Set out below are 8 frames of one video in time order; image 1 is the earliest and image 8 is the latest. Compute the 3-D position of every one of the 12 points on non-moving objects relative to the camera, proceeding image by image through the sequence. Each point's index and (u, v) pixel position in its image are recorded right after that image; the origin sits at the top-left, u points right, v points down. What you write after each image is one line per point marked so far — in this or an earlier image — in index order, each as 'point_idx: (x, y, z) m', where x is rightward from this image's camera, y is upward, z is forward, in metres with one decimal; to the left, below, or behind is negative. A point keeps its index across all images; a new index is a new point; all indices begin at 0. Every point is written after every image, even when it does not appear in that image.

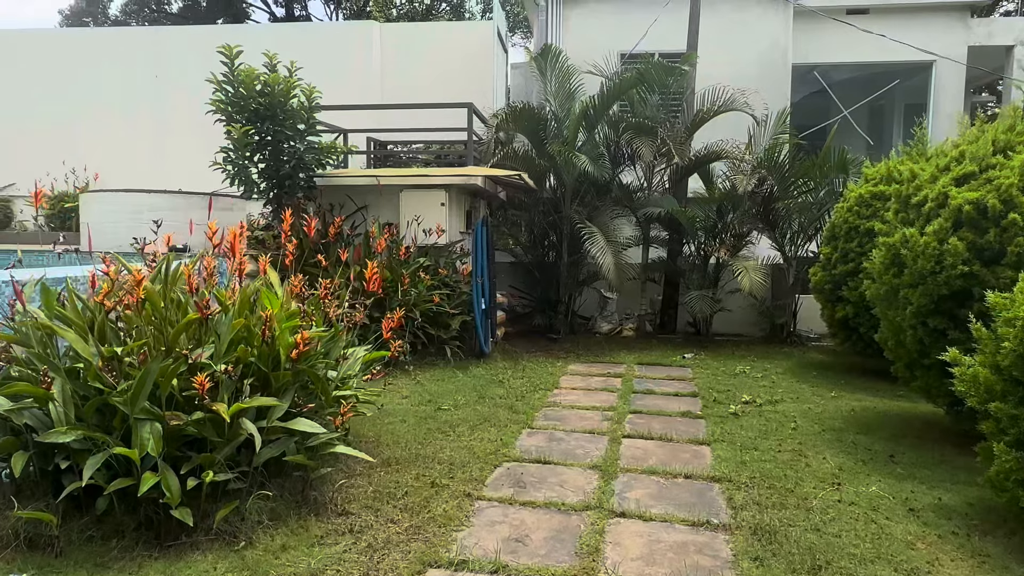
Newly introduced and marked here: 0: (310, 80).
0: (-2.7, +2.8, +9.1) m
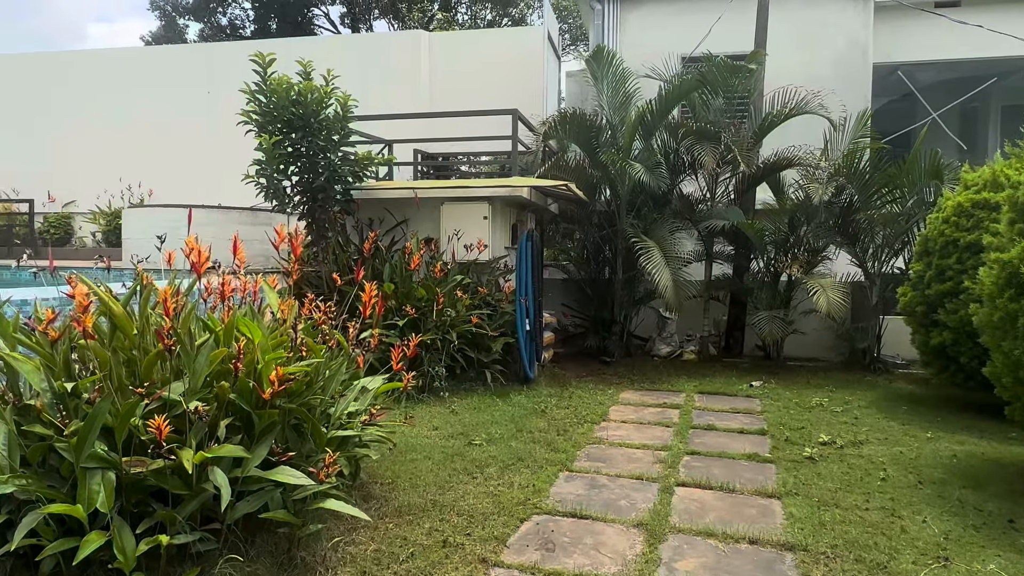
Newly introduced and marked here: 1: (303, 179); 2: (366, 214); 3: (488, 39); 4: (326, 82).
0: (-2.0, +2.6, +8.9) m
1: (-1.8, +0.9, +5.8) m
2: (-1.4, +0.7, +6.7) m
3: (-0.3, +3.2, +8.6) m
4: (-1.6, +1.8, +6.0) m
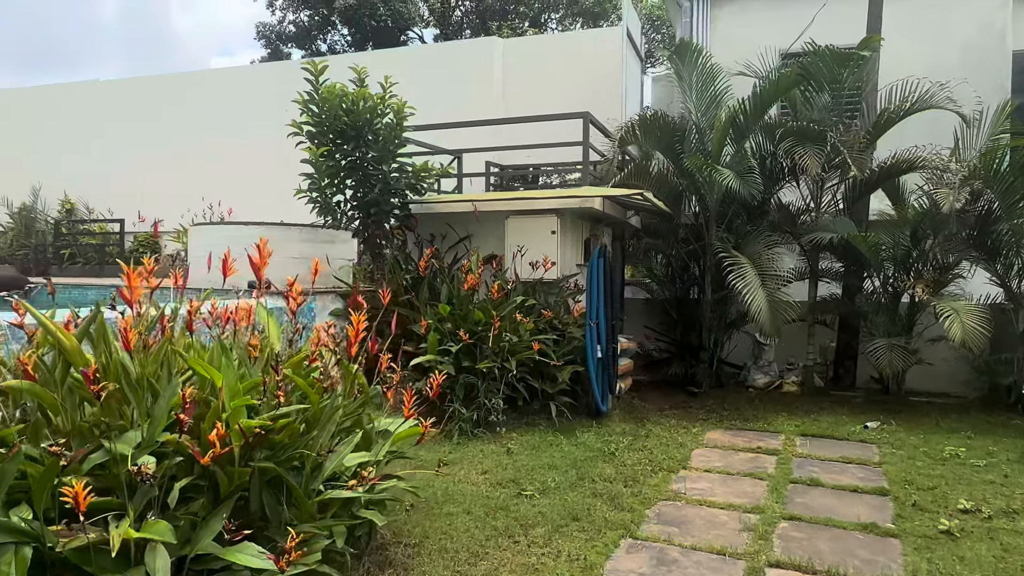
0: (-1.0, +2.3, +8.6) m
1: (-1.2, +0.8, +5.4) m
2: (-0.8, +0.5, +6.2) m
3: (+0.6, +2.9, +8.1) m
4: (-1.1, +1.6, +5.6) m
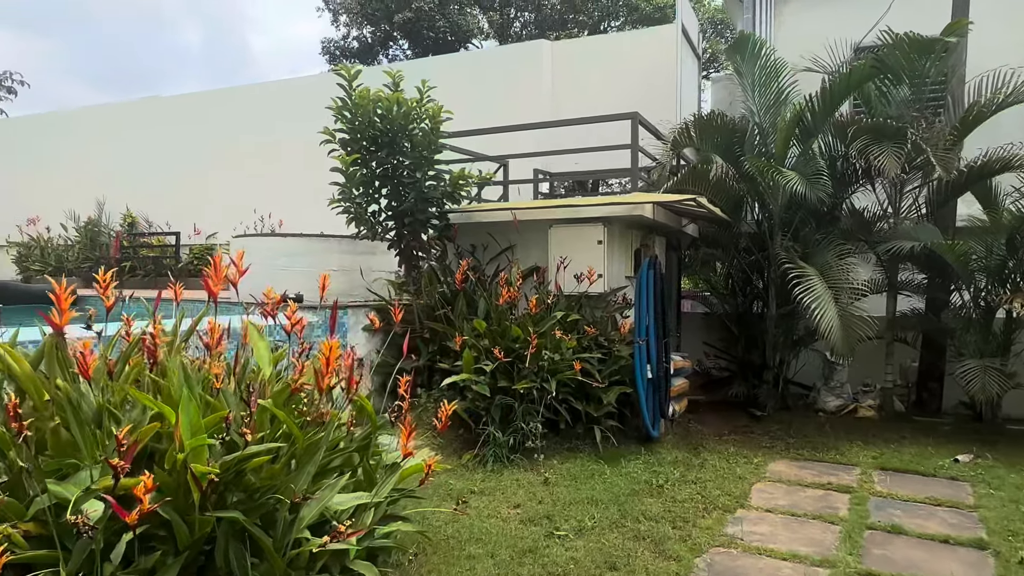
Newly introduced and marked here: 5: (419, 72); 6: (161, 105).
0: (-0.4, +2.2, +8.3) m
1: (-0.9, +0.7, +5.2) m
2: (-0.4, +0.4, +6.0) m
3: (+1.2, +2.8, +7.7) m
4: (-0.7, +1.5, +5.3) m
5: (-1.2, +2.7, +8.6) m
6: (-5.7, +3.1, +11.3) m
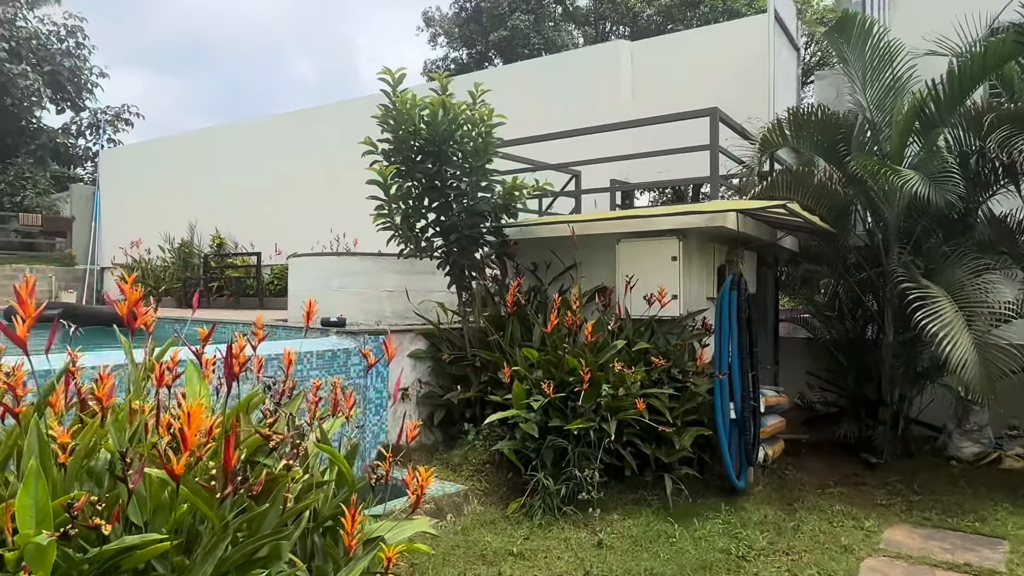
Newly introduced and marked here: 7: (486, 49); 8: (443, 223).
0: (+0.4, +1.9, +7.8) m
1: (-0.5, +0.5, +4.7) m
2: (+0.1, +0.2, +5.4) m
3: (+1.9, +2.6, +7.0) m
4: (-0.3, +1.4, +4.9) m
5: (-0.2, +2.5, +8.2) m
6: (-4.3, +2.7, +11.6) m
7: (-0.7, +6.3, +17.8) m
8: (-0.5, +0.4, +4.7) m
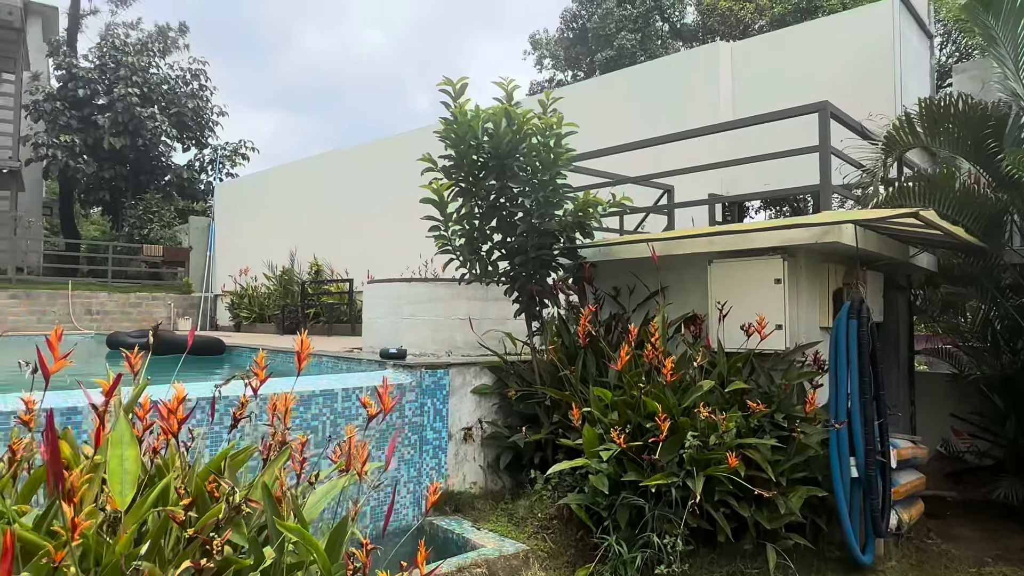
0: (+1.4, +1.7, +7.2) m
1: (0.0, +0.3, +4.3) m
2: (+0.7, 0.0, +4.8) m
3: (+2.7, +2.3, +6.2) m
4: (+0.2, +1.2, +4.4) m
5: (+0.8, +2.2, +7.8) m
6: (-2.7, +2.3, +11.7) m
7: (+1.8, +5.6, +17.5) m
8: (0.0, +0.3, +4.3) m
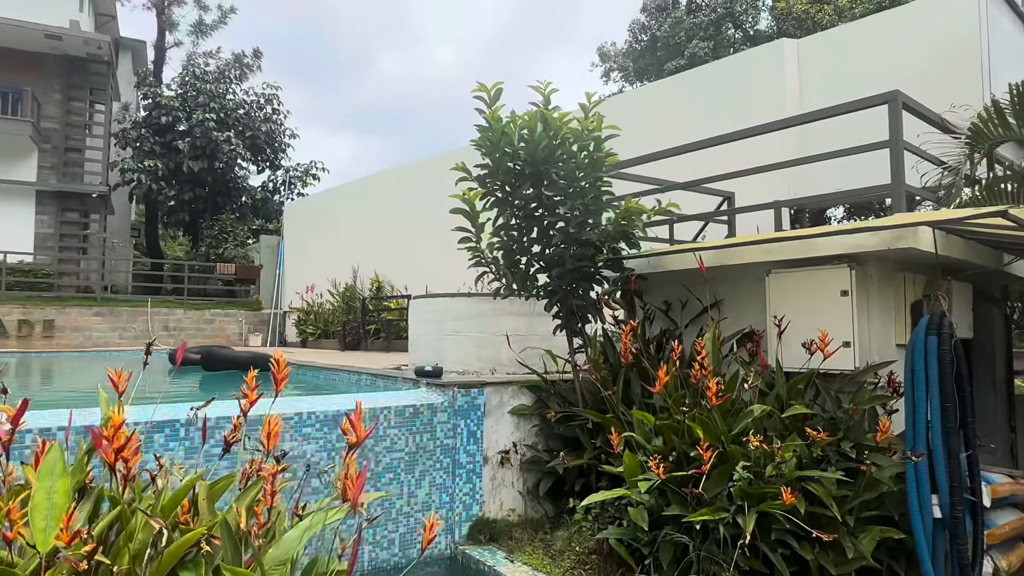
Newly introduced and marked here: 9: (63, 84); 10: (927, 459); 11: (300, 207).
0: (+1.9, +1.5, +6.8) m
1: (+0.2, +0.2, +4.0) m
2: (+1.0, -0.1, +4.5) m
3: (+3.1, +2.2, +5.7) m
4: (+0.4, +1.1, +4.2) m
5: (+1.4, +2.0, +7.5) m
6: (-1.7, +2.0, +11.8) m
7: (+3.4, +5.3, +17.1) m
8: (+0.2, +0.2, +4.0) m
9: (-9.9, +4.5, +15.0) m
10: (+1.8, -0.7, +3.0) m
11: (-4.7, +1.8, +15.1) m
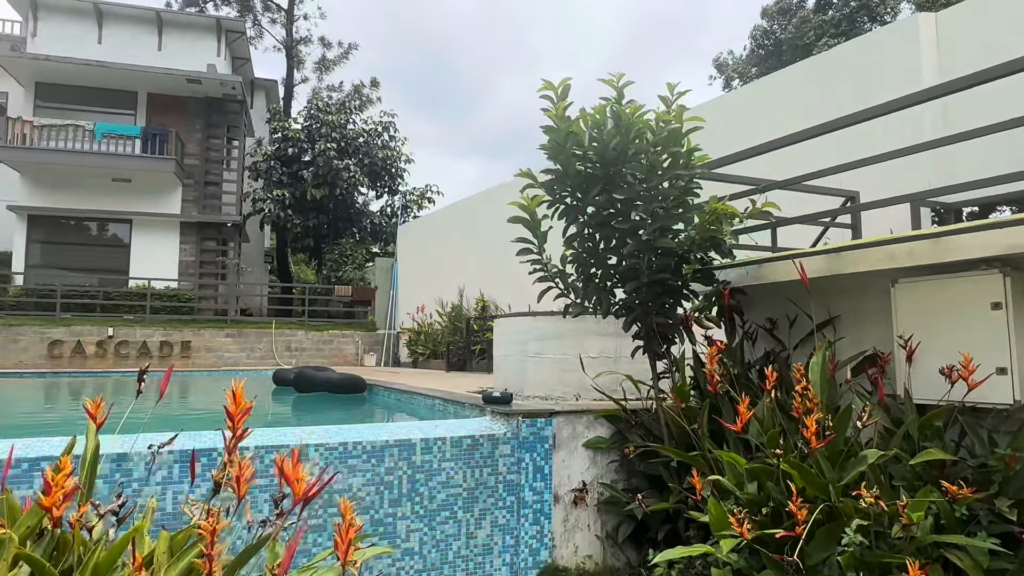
0: (+2.7, +1.4, +6.1) m
1: (+0.6, +0.1, +3.6) m
2: (+1.4, -0.1, +3.9) m
3: (+3.7, +2.1, +4.7) m
4: (+0.8, +1.0, +3.7) m
5: (+2.3, +1.9, +6.8) m
6: (+0.1, +1.7, +11.6) m
7: (+6.0, +4.9, +15.9) m
8: (+0.6, +0.1, +3.6) m
9: (-7.4, +3.9, +16.3) m
10: (+2.0, -0.8, +2.2) m
11: (-2.3, +1.3, +15.4) m
